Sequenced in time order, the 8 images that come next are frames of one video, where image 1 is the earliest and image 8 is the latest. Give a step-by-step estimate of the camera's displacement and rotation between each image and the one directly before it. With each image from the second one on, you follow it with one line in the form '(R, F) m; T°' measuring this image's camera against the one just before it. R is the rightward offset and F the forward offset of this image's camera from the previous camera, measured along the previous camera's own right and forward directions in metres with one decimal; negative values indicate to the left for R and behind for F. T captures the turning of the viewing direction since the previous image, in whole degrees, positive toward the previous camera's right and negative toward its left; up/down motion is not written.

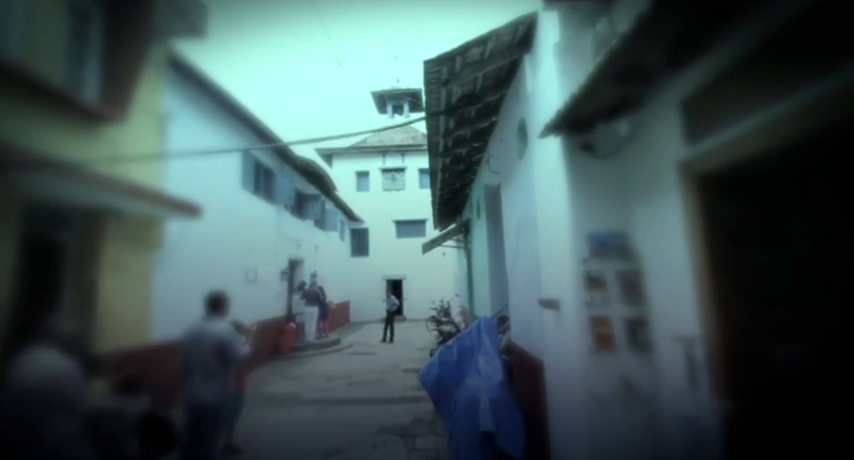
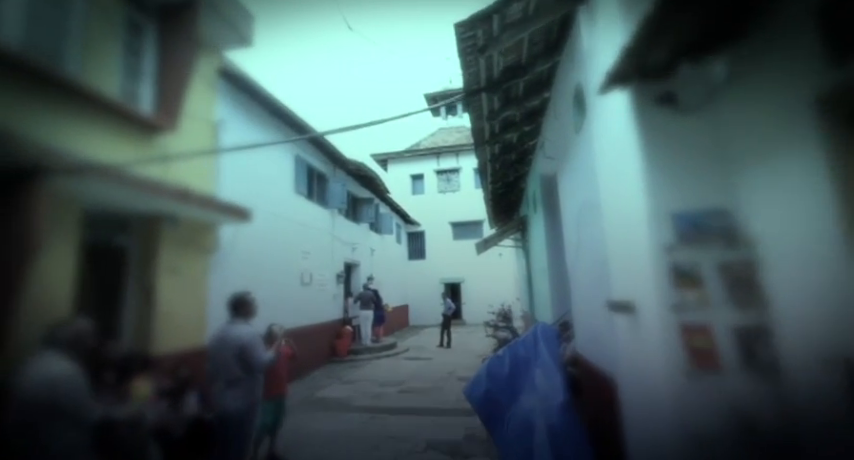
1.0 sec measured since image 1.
(+0.1, +0.2) m; -8°
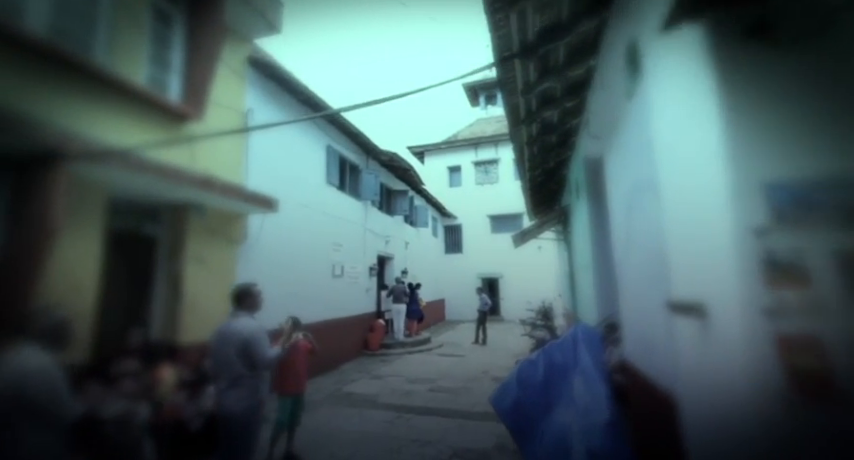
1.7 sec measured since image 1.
(+0.1, +0.2) m; -5°
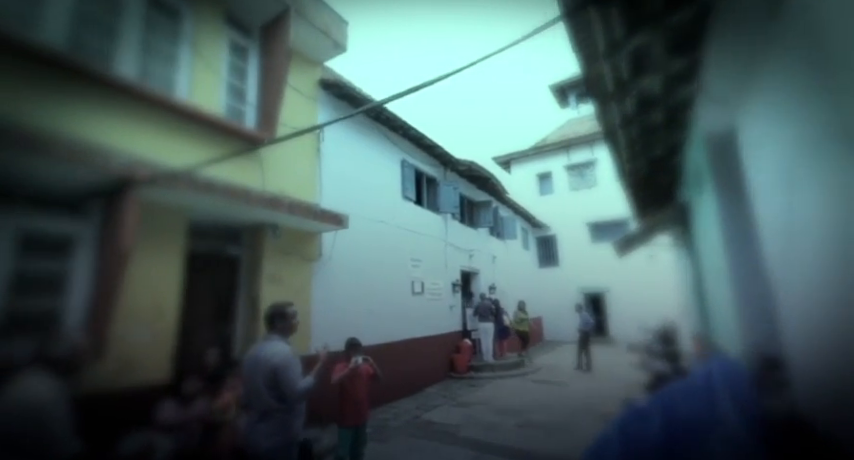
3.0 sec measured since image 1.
(+0.1, +0.4) m; -13°
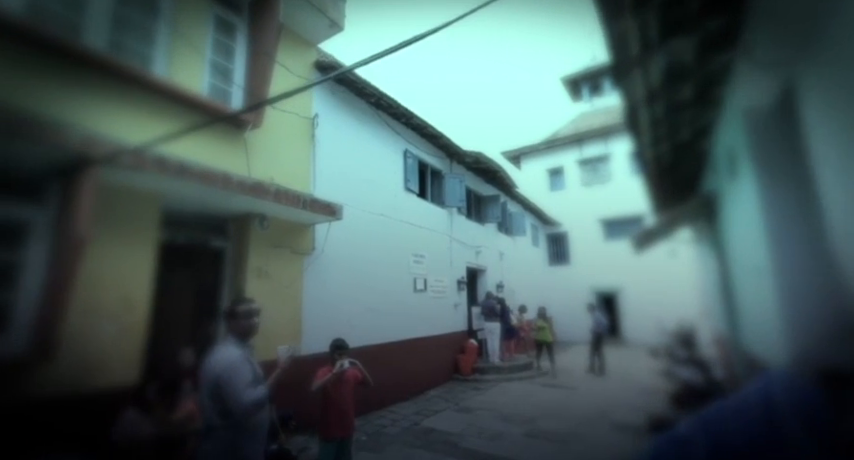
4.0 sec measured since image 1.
(+0.1, +0.3) m; -1°
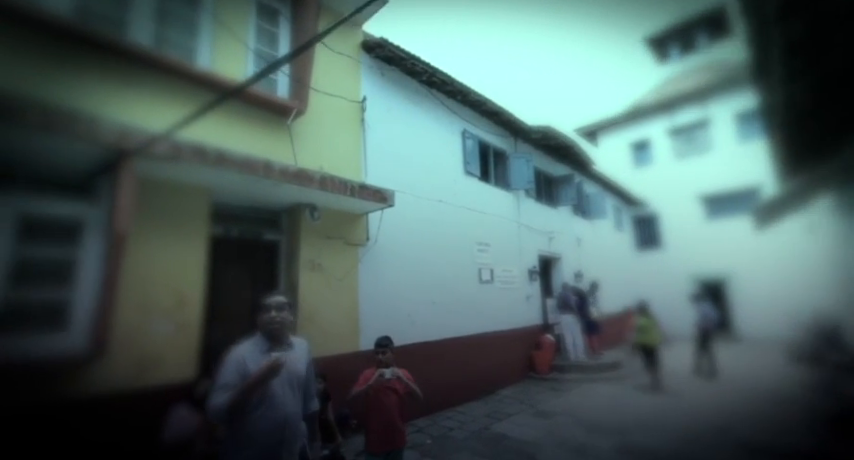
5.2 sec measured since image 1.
(+0.1, +0.3) m; -10°
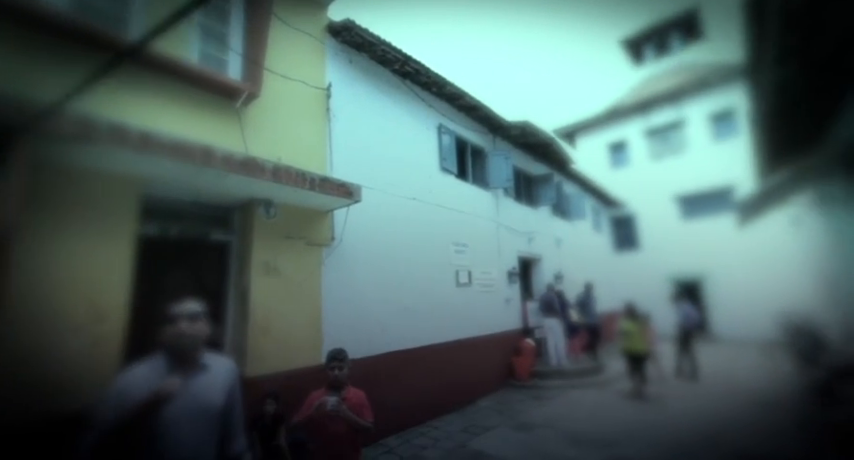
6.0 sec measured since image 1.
(+0.1, +0.3) m; +3°
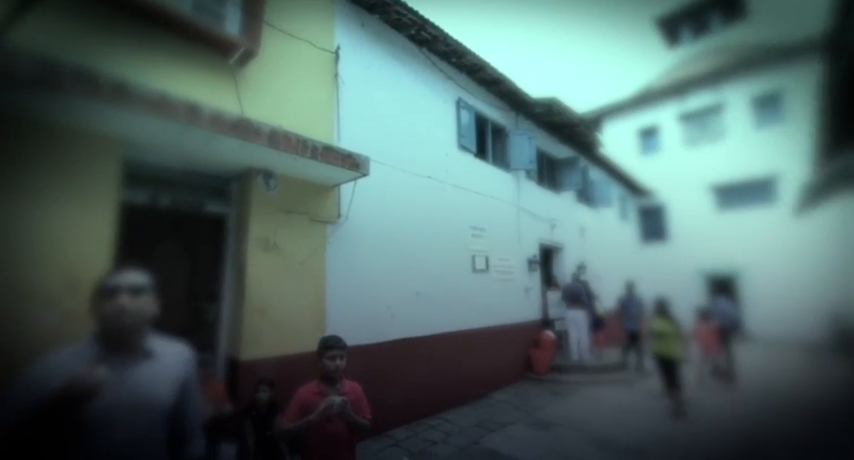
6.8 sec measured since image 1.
(0.0, +0.3) m; -2°
